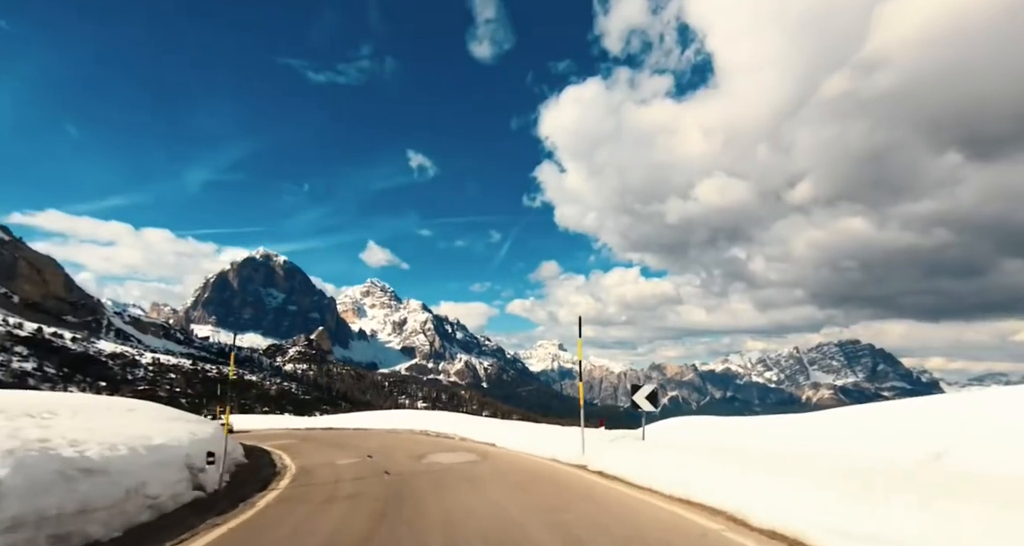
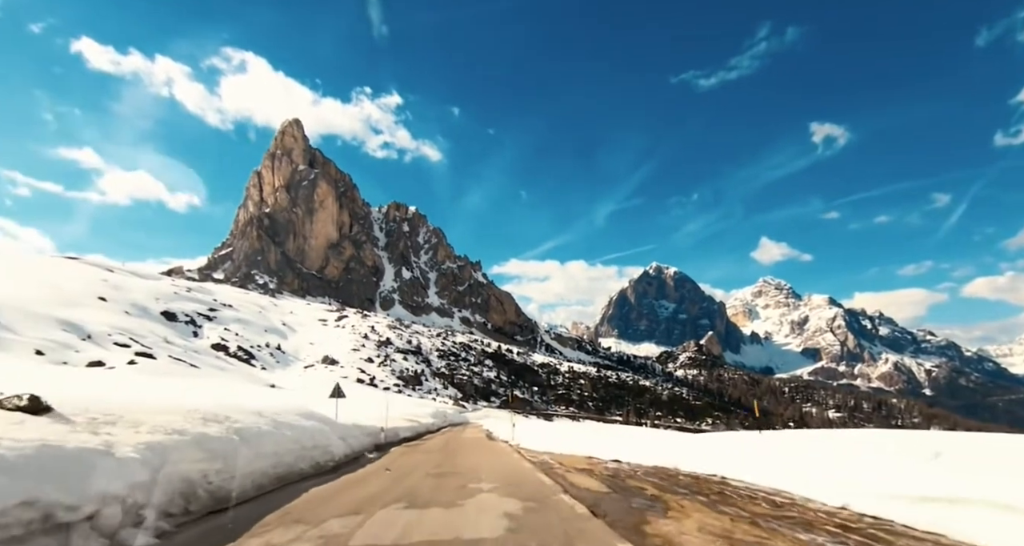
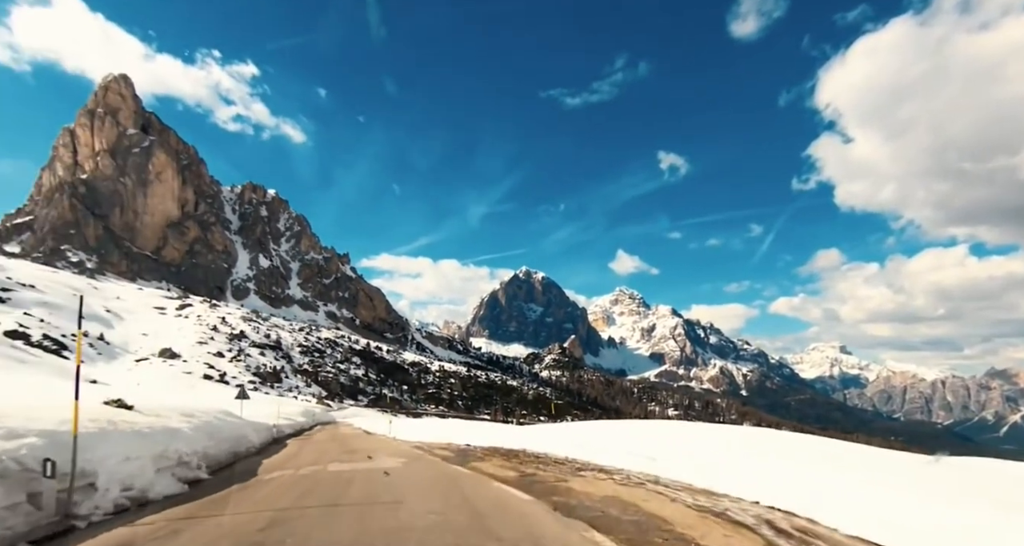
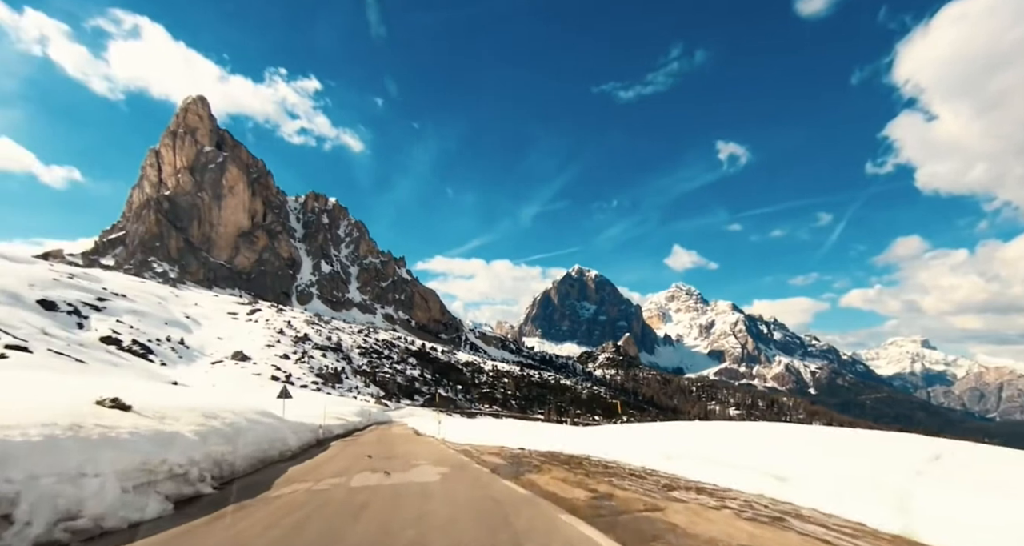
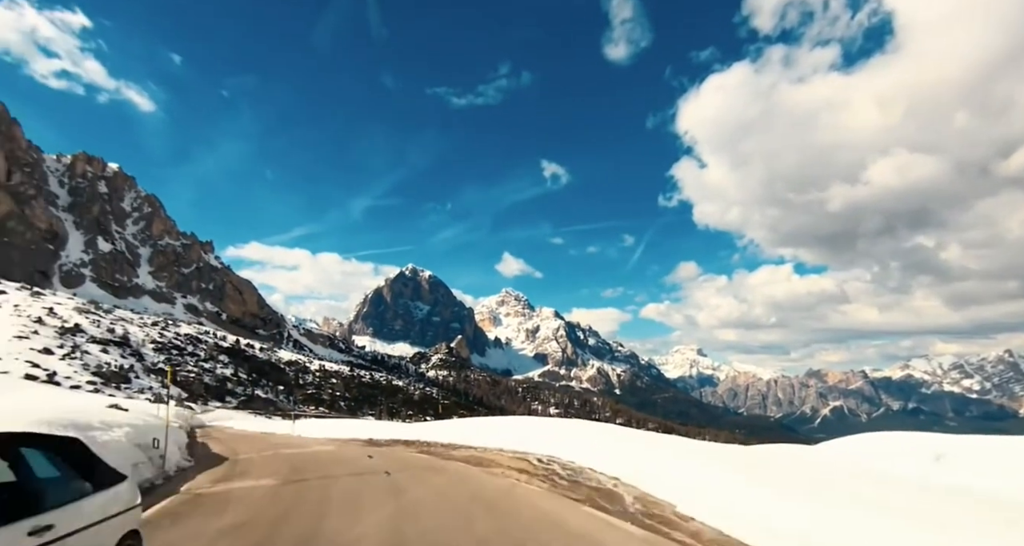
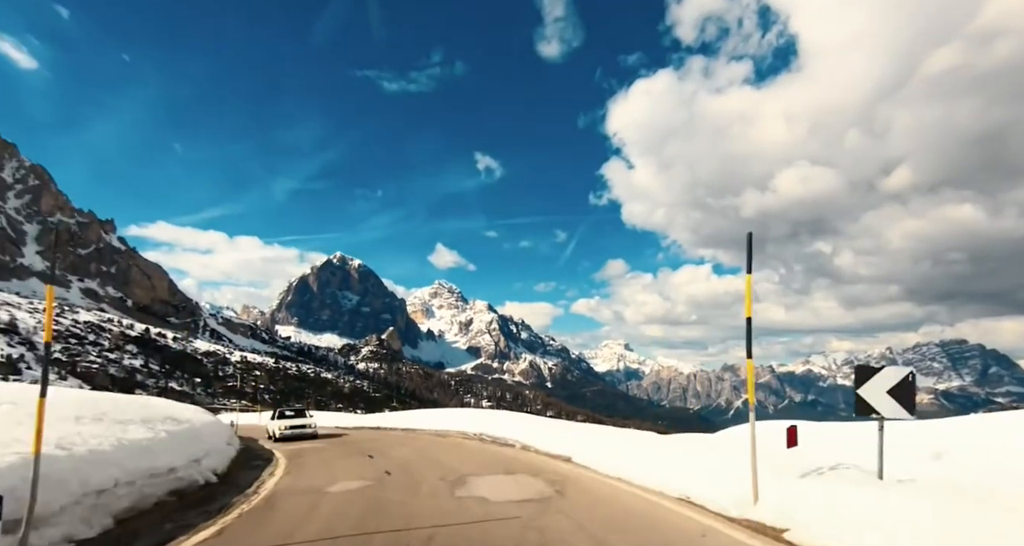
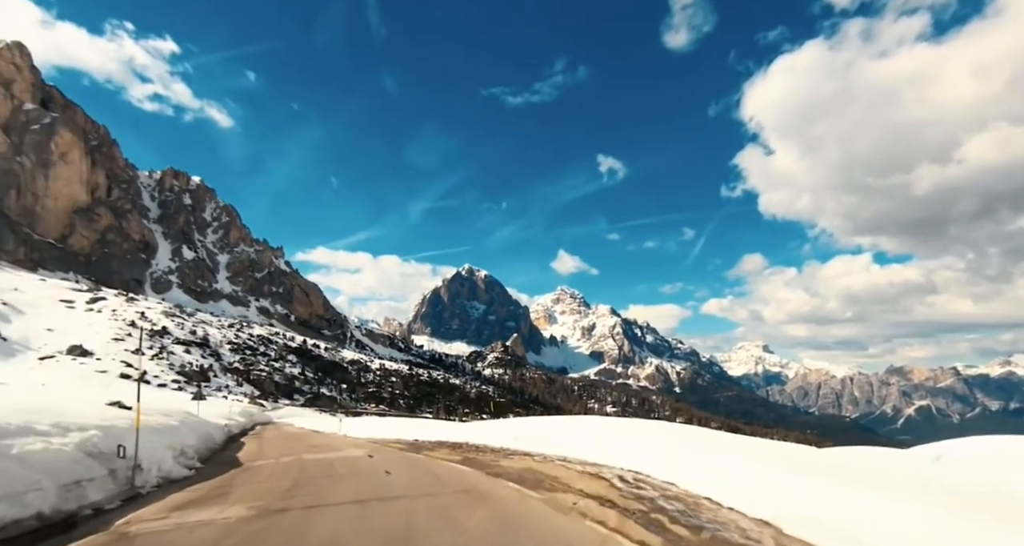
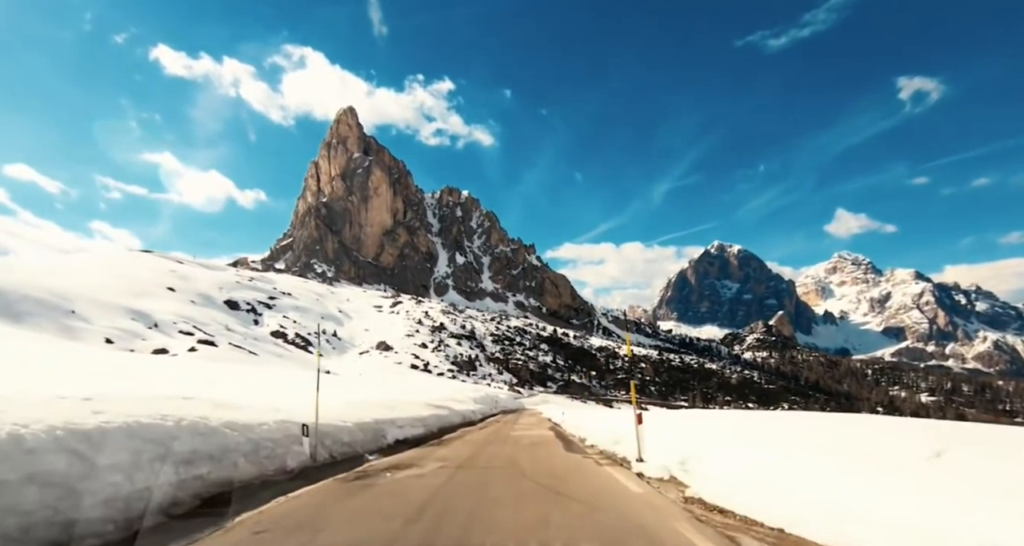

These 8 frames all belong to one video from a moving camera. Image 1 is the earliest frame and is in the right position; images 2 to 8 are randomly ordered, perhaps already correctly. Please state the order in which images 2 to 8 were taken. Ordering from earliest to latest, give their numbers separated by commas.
6, 5, 7, 3, 4, 2, 8
